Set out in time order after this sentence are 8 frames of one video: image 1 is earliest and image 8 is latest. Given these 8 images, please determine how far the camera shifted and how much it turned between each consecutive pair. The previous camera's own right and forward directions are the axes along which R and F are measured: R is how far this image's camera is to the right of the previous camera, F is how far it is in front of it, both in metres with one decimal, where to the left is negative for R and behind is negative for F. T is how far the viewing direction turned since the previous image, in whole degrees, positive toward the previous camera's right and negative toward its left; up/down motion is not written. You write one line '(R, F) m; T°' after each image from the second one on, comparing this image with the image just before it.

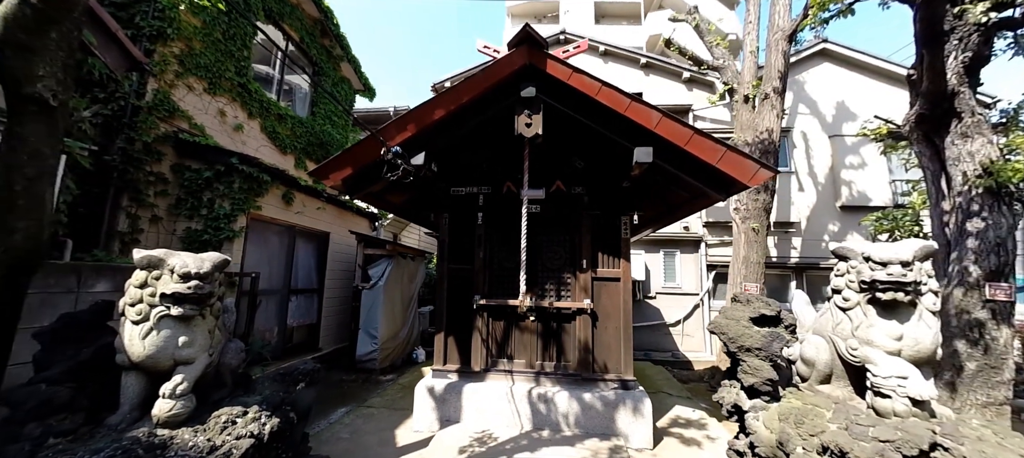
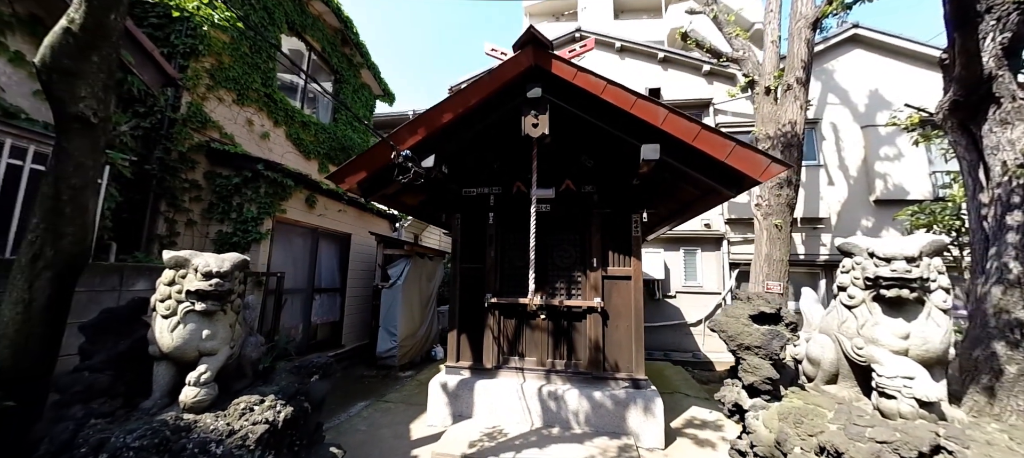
(+0.2, 0.0) m; -4°
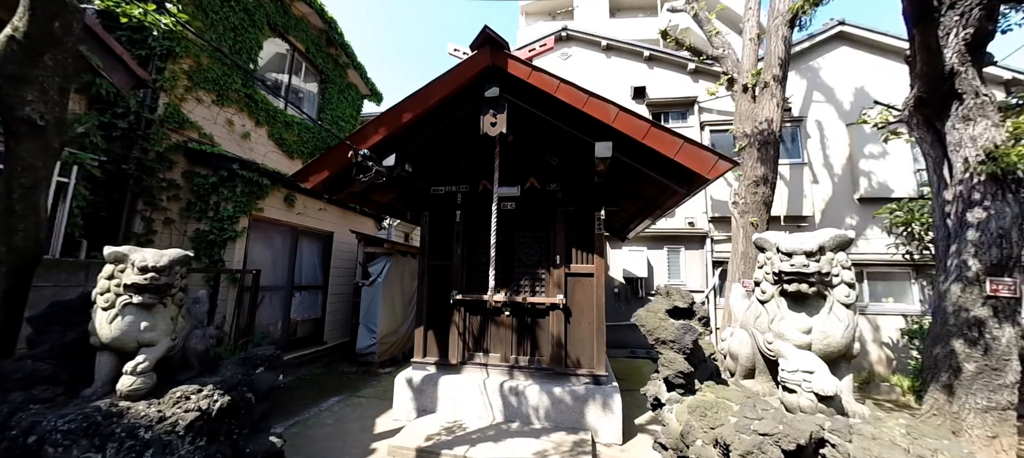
(+0.5, -0.1) m; -1°
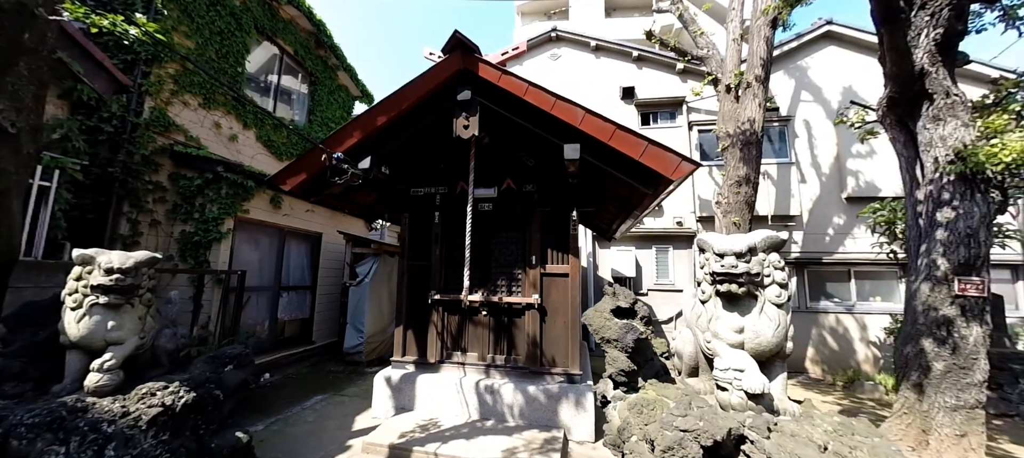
(+0.3, -0.1) m; -1°
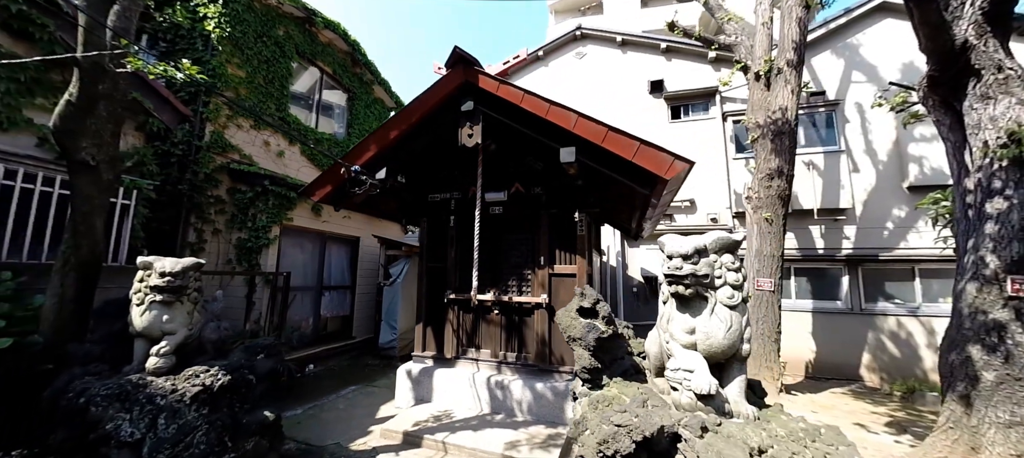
(+0.6, -0.1) m; -8°
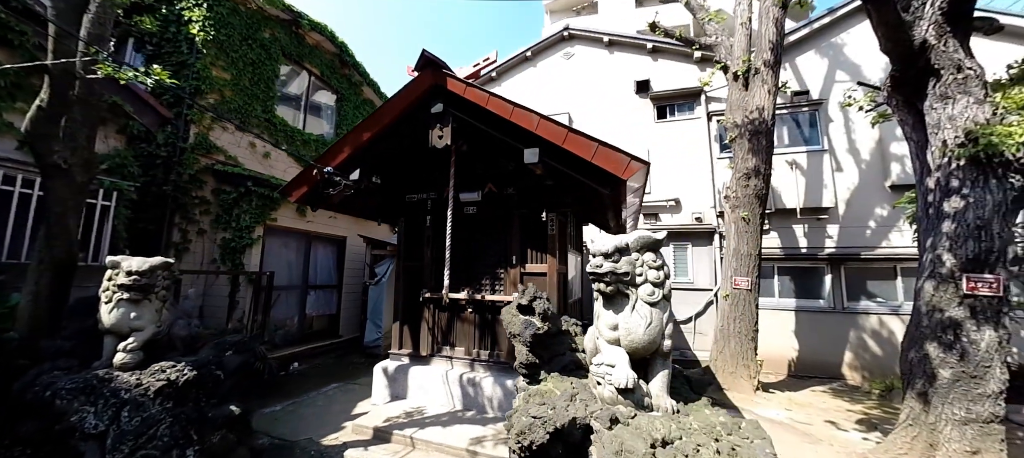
(+0.4, -0.1) m; -1°
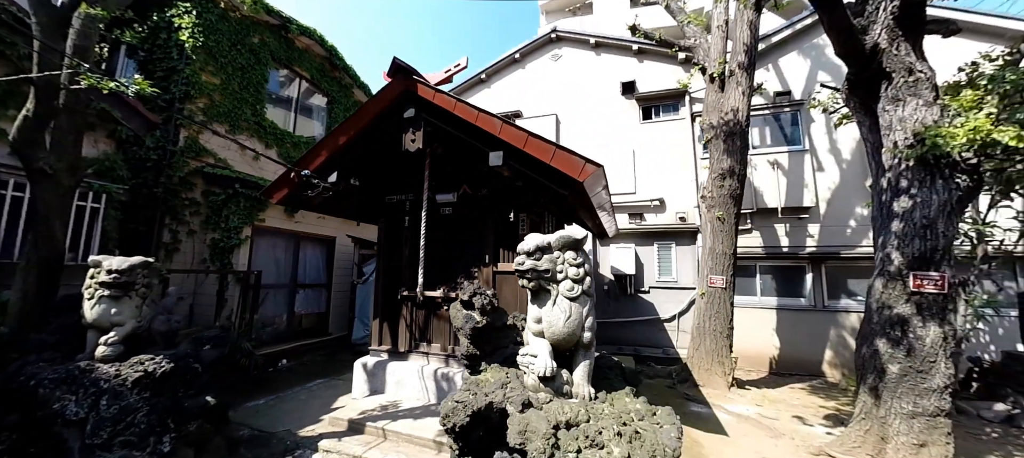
(+0.4, -0.2) m; -1°
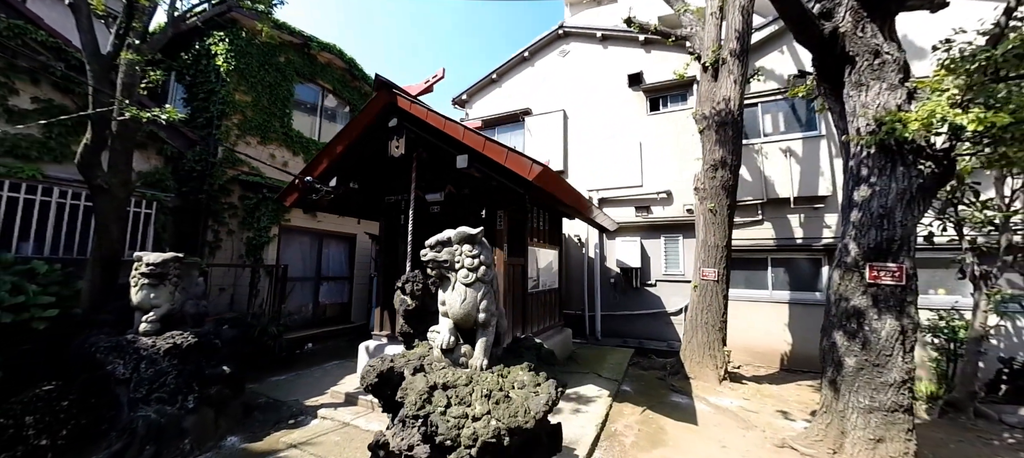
(+1.0, -0.3) m; -8°
